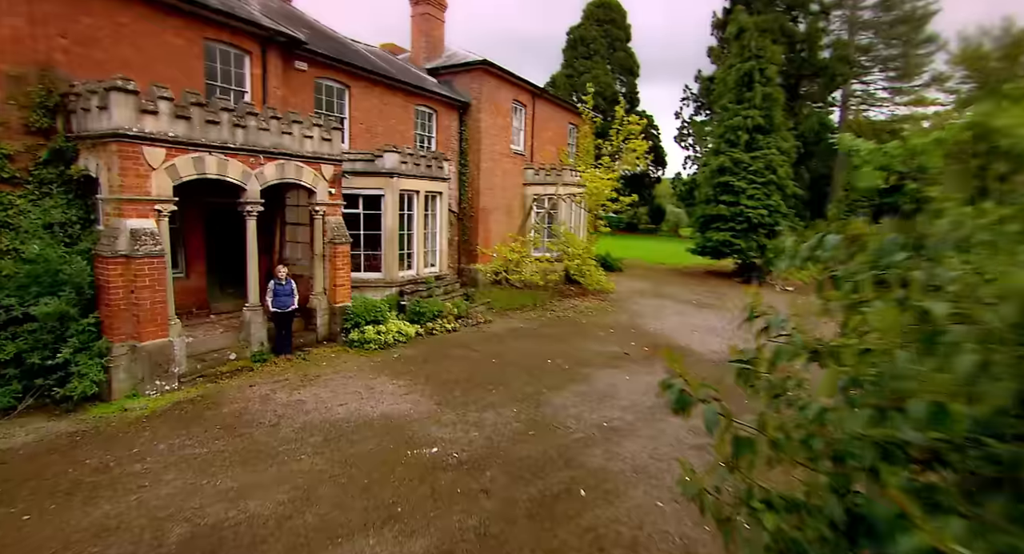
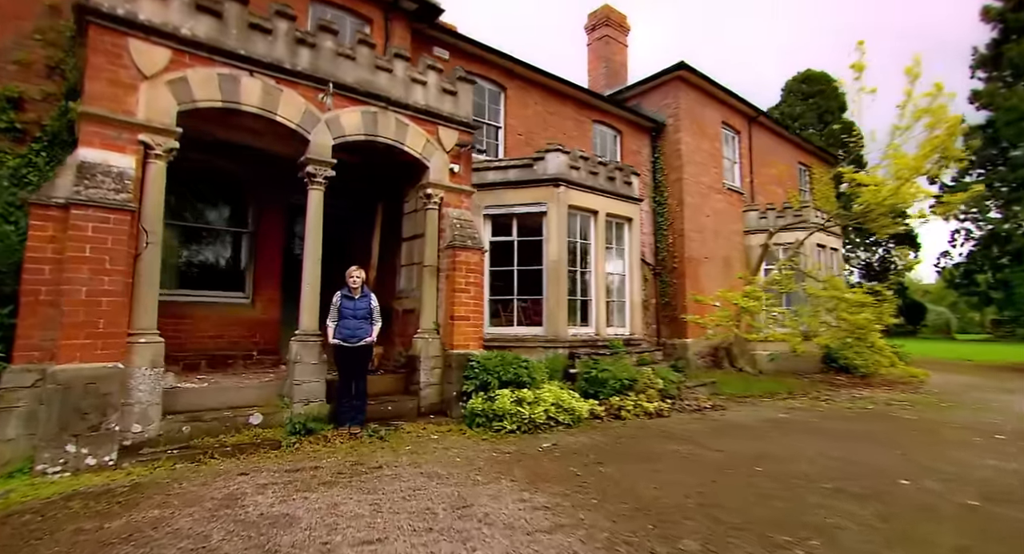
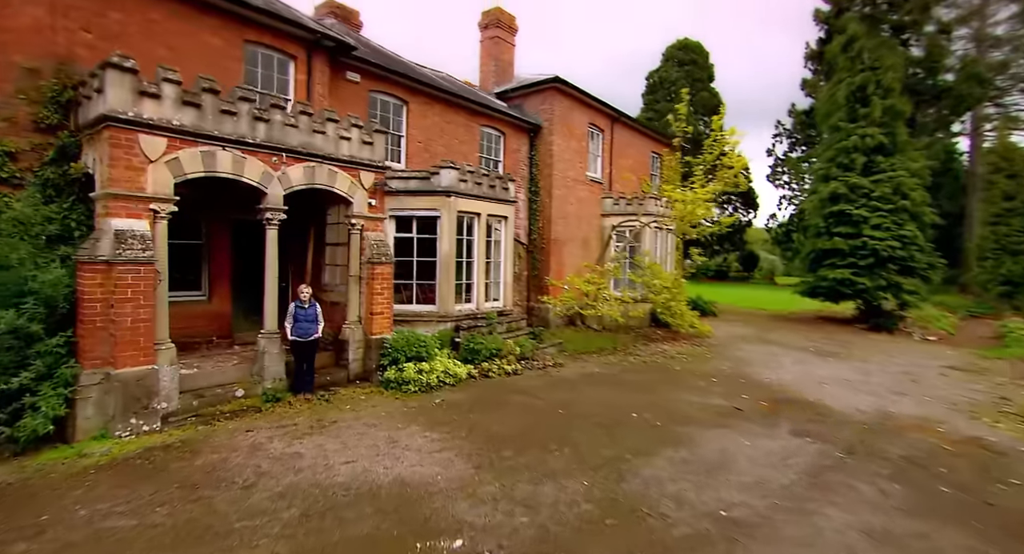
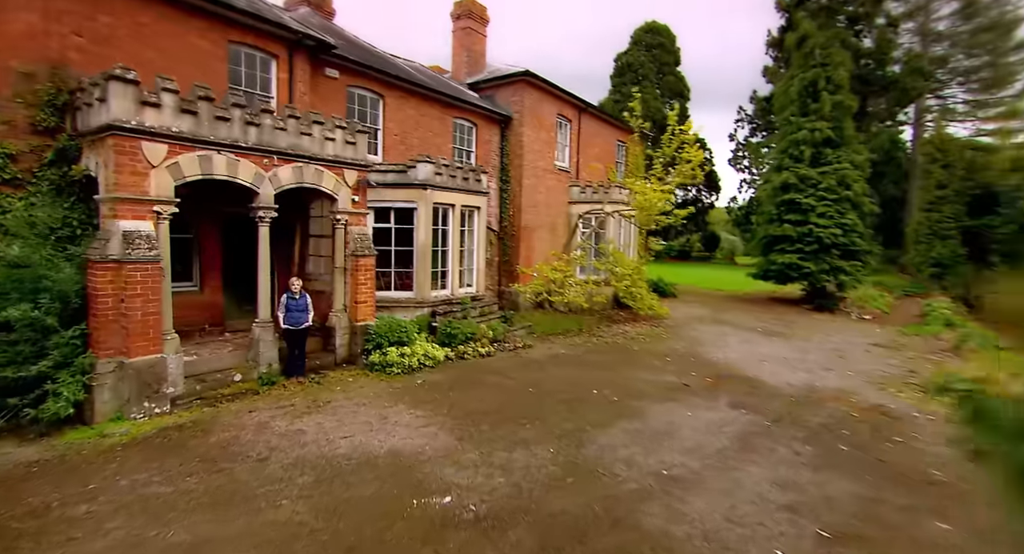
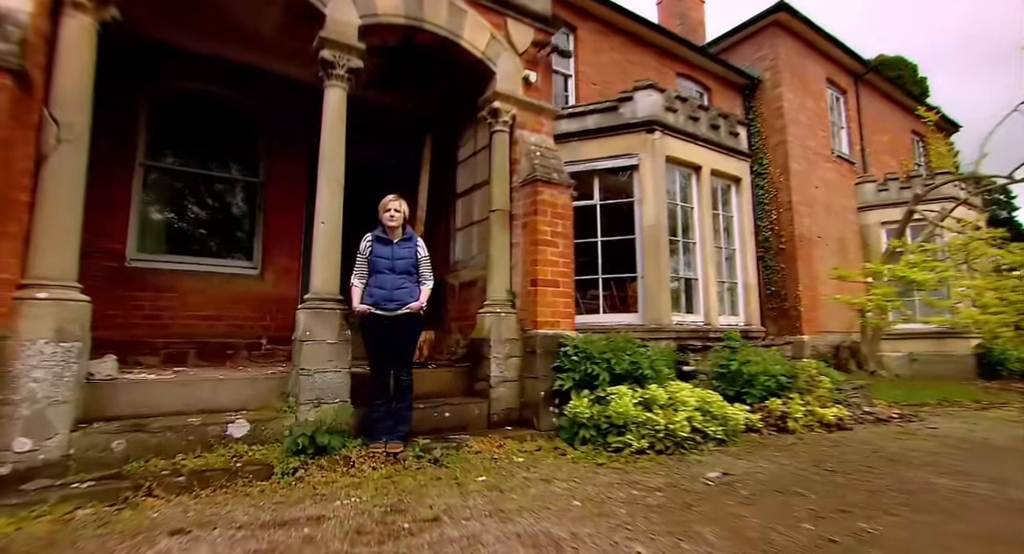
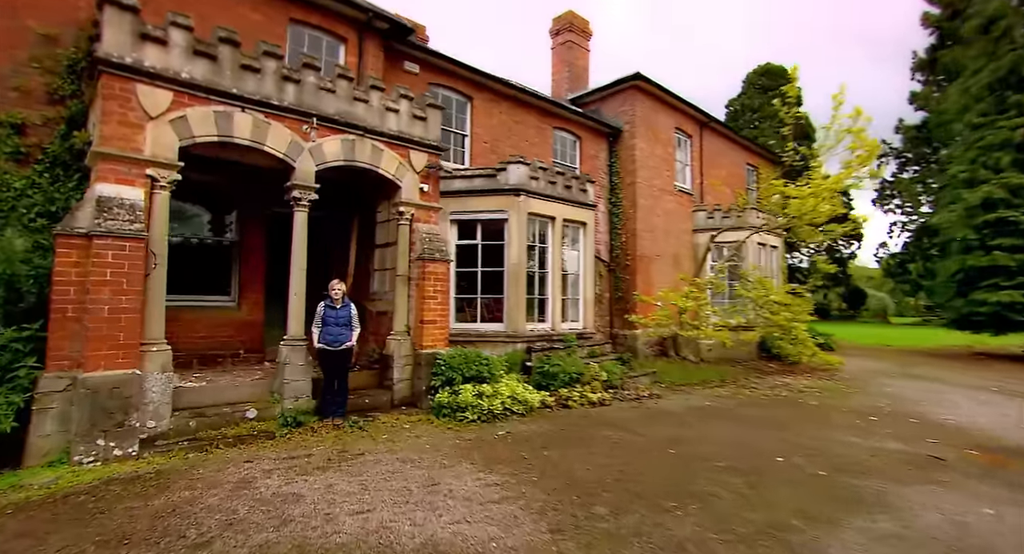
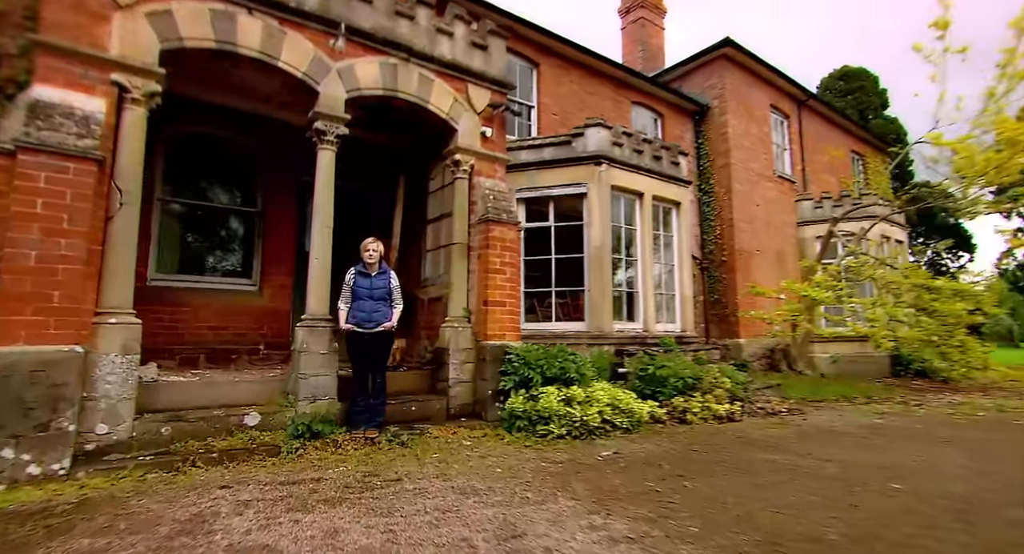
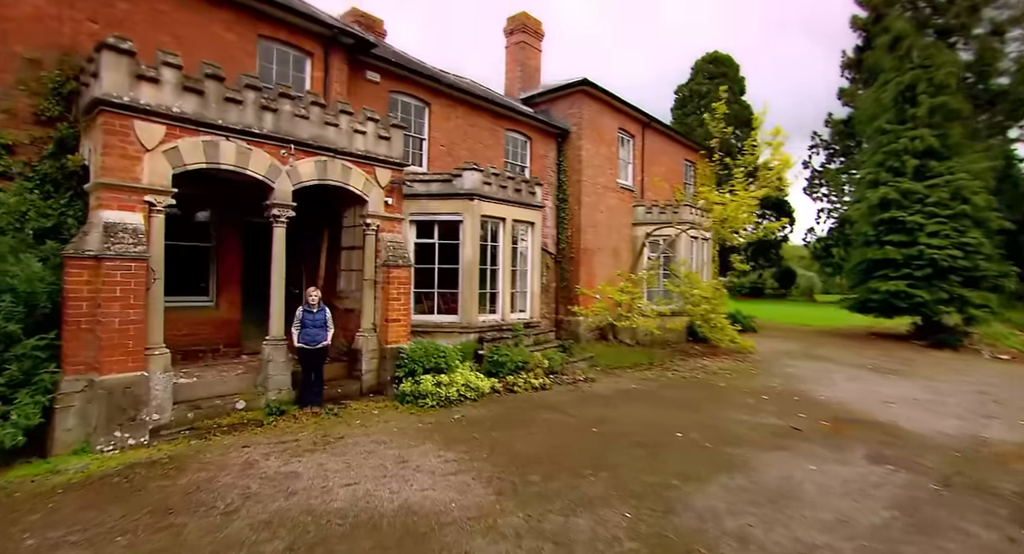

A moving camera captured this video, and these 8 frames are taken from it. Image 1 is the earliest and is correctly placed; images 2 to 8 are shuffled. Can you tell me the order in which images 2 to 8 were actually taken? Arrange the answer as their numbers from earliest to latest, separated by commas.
4, 3, 8, 6, 2, 7, 5
